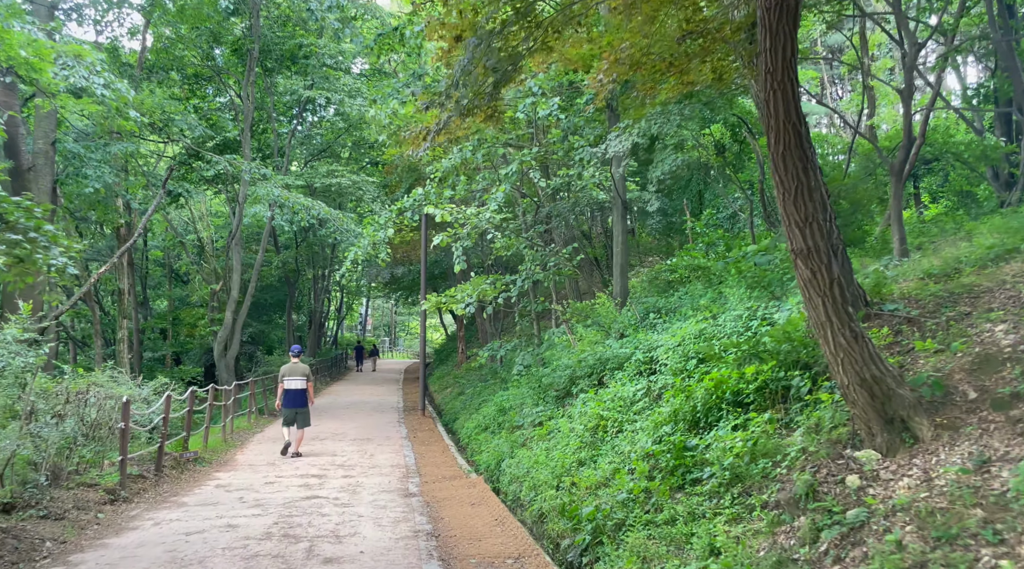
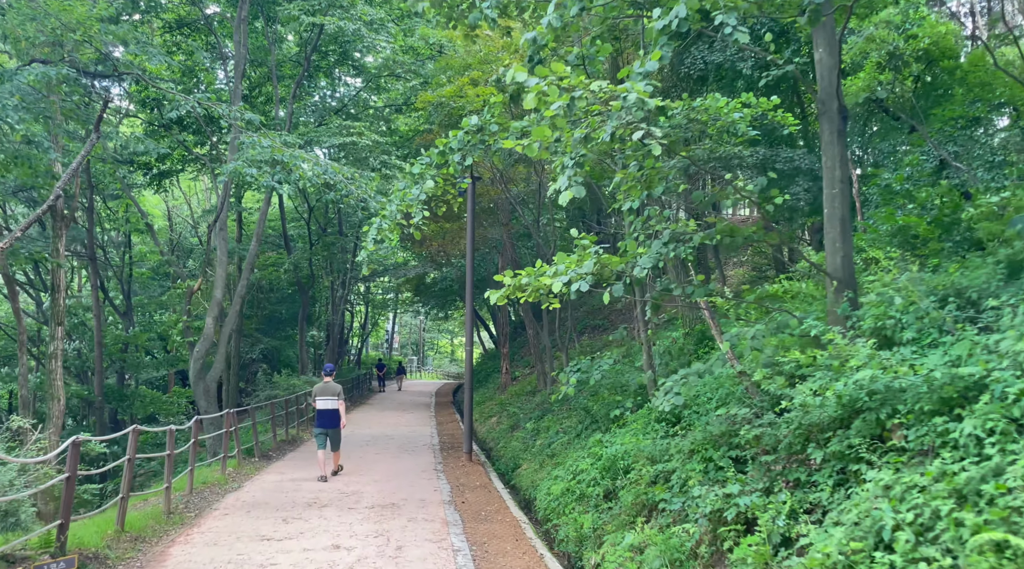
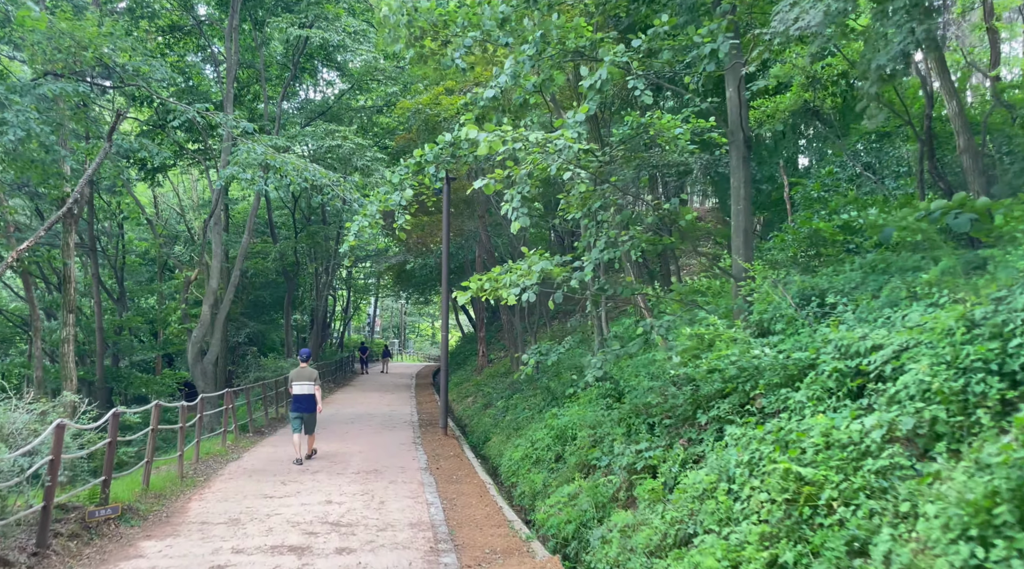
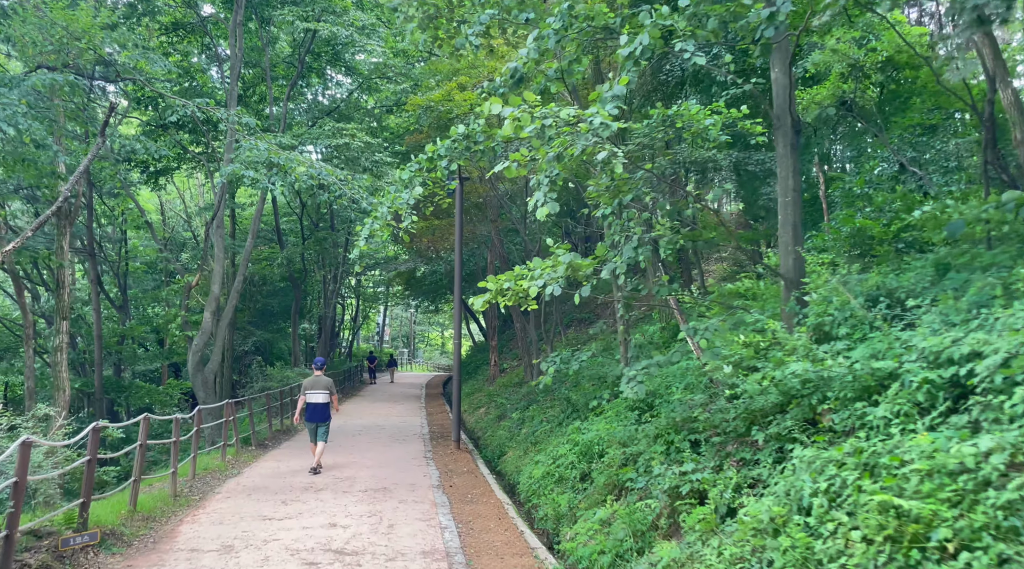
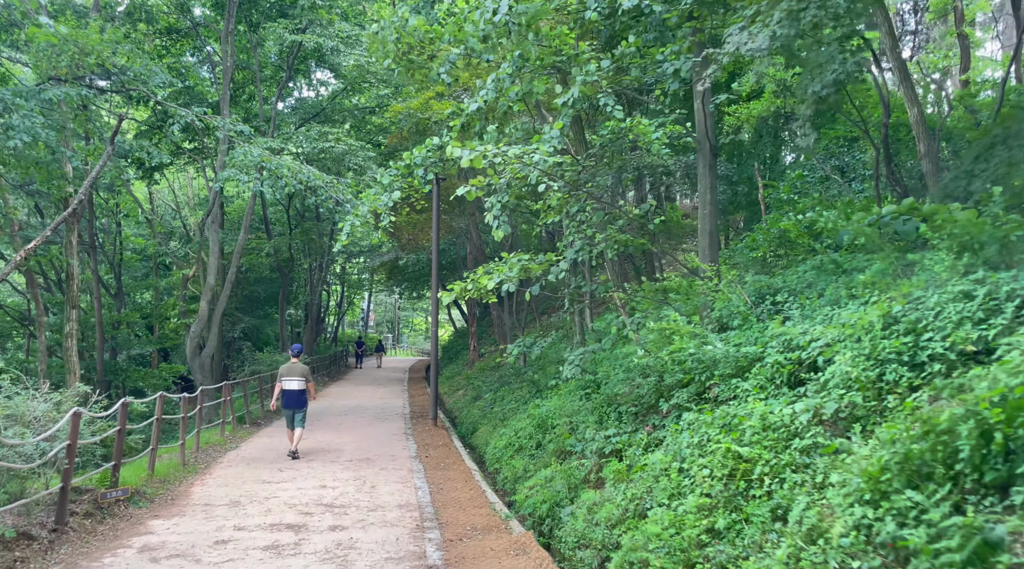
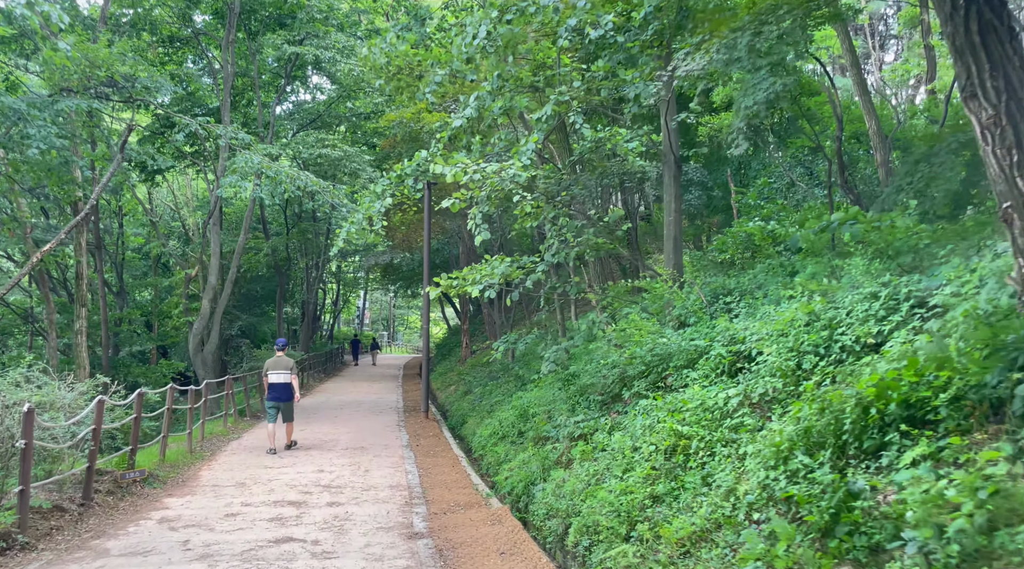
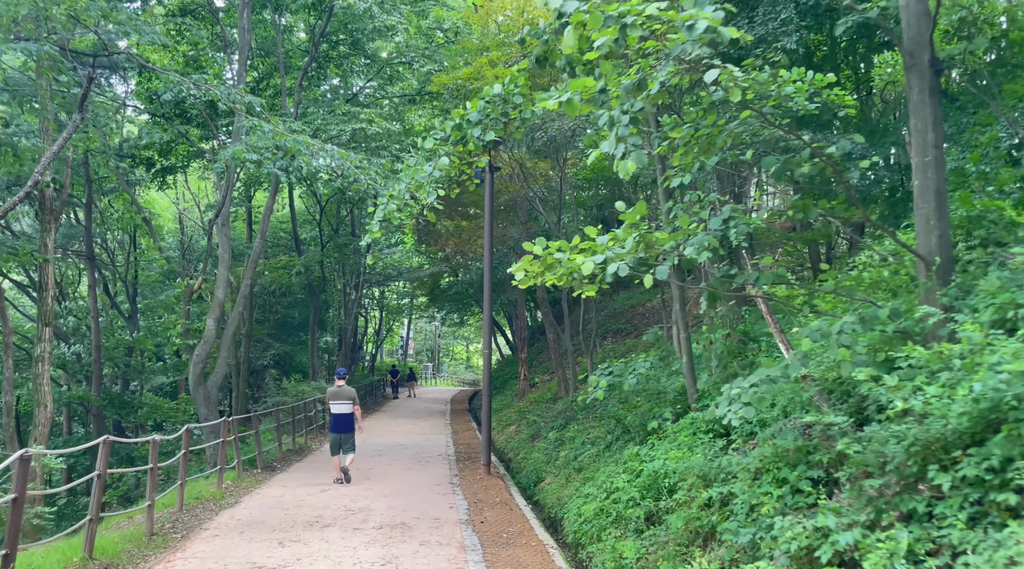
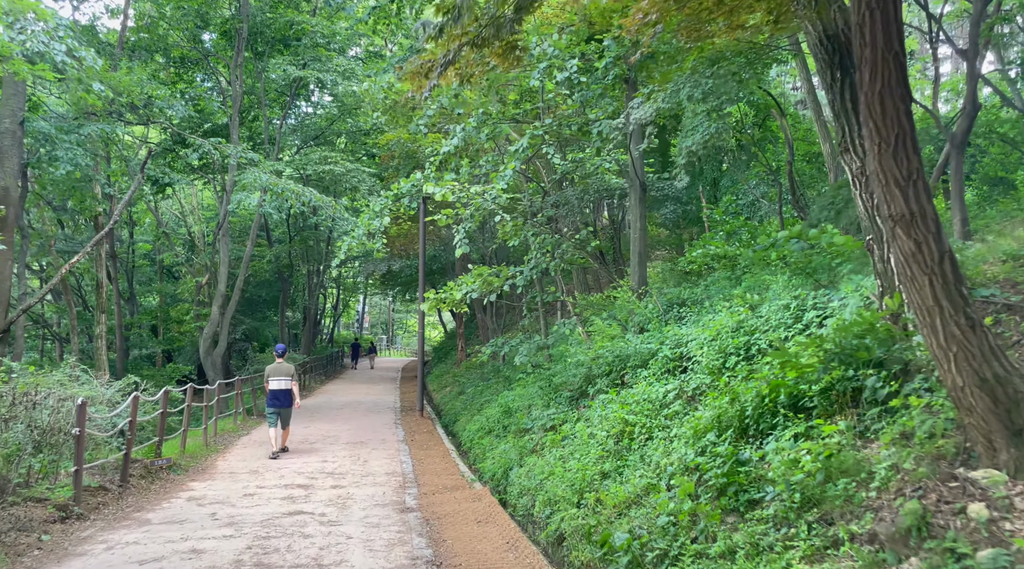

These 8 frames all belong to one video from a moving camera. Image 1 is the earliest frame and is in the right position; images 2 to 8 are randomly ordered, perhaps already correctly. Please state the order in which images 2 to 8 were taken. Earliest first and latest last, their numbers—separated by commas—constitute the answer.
8, 6, 5, 3, 4, 2, 7
